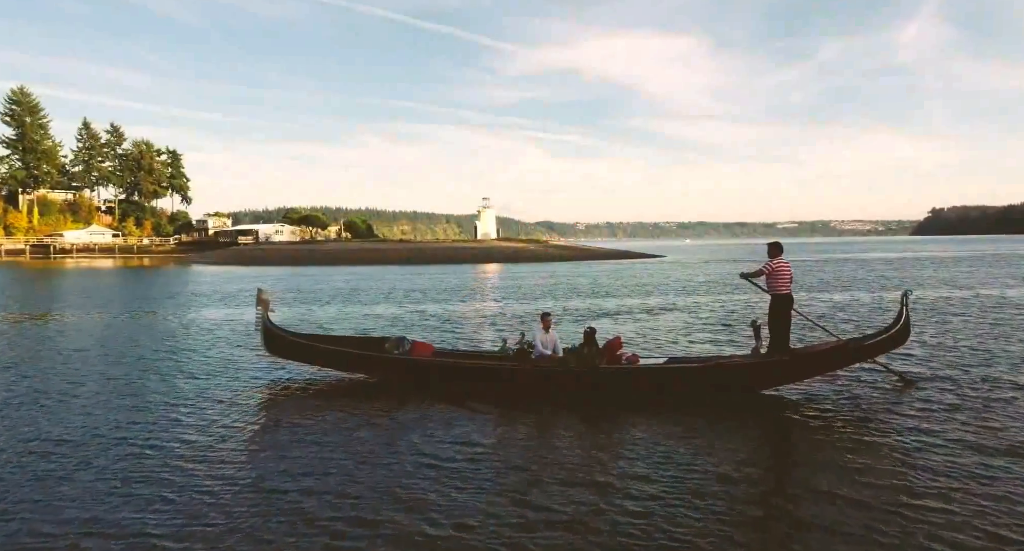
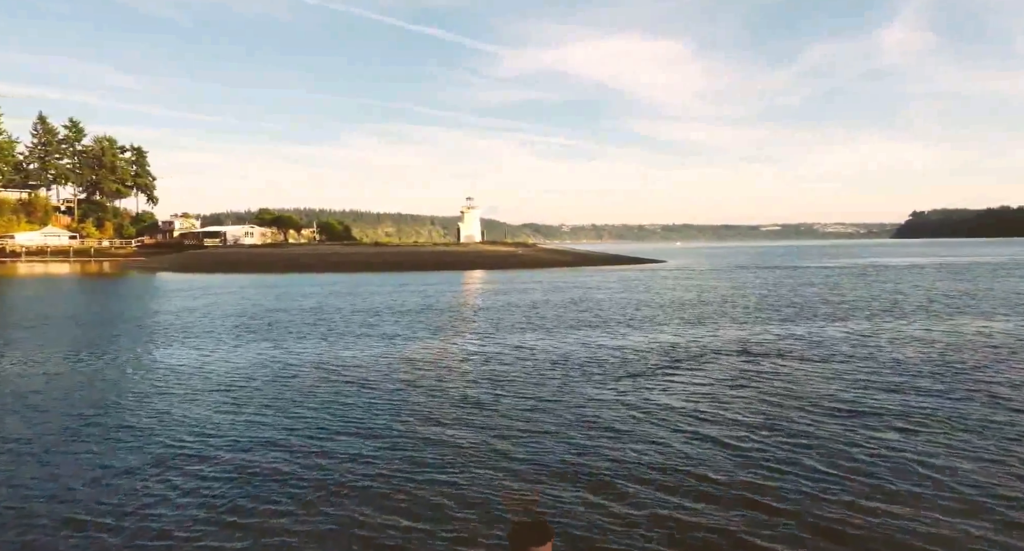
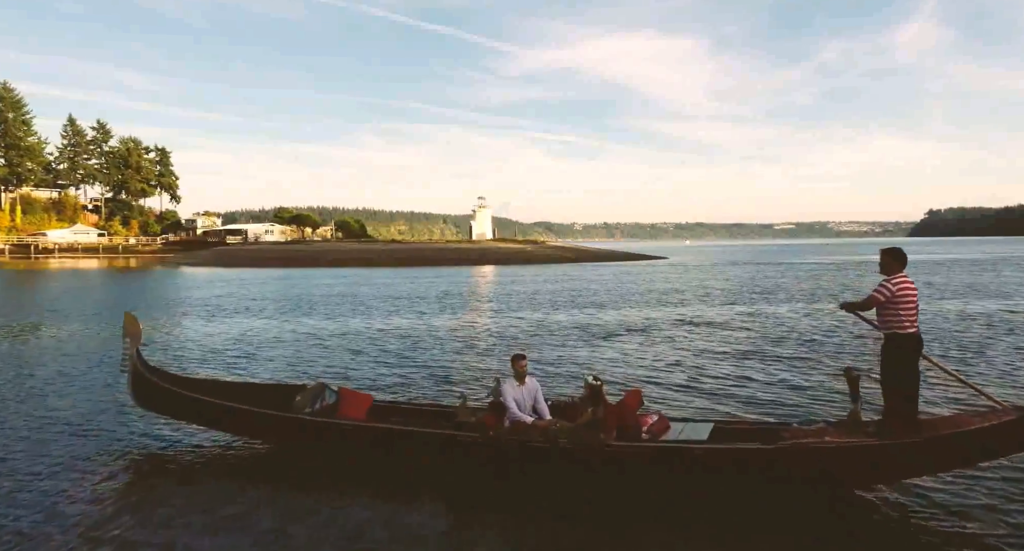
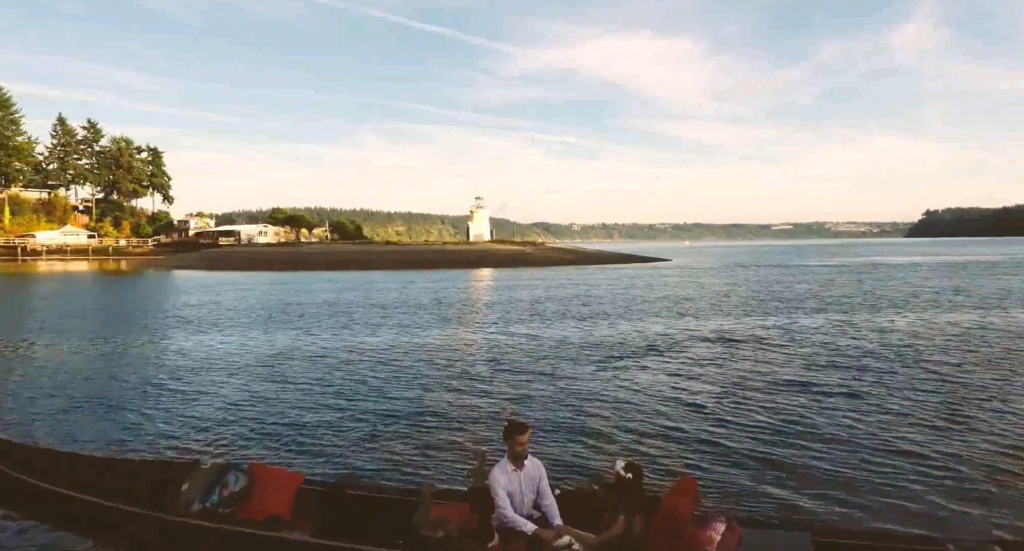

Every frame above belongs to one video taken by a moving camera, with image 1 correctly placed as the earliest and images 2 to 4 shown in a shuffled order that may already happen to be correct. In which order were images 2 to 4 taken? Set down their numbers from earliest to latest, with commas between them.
3, 4, 2
